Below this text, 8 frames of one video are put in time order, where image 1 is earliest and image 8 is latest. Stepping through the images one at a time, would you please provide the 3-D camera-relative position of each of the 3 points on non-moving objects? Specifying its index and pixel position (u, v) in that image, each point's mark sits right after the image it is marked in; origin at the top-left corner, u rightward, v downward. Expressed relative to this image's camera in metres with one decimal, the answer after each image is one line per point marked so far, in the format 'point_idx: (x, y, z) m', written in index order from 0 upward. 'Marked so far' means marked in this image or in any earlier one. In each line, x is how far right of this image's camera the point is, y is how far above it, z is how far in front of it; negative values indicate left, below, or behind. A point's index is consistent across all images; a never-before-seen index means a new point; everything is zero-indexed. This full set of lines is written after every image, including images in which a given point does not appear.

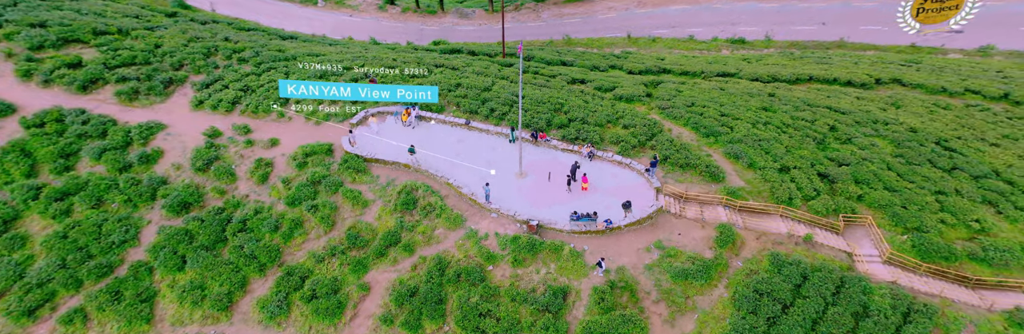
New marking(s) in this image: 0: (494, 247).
0: (-0.6, -3.4, +15.5) m
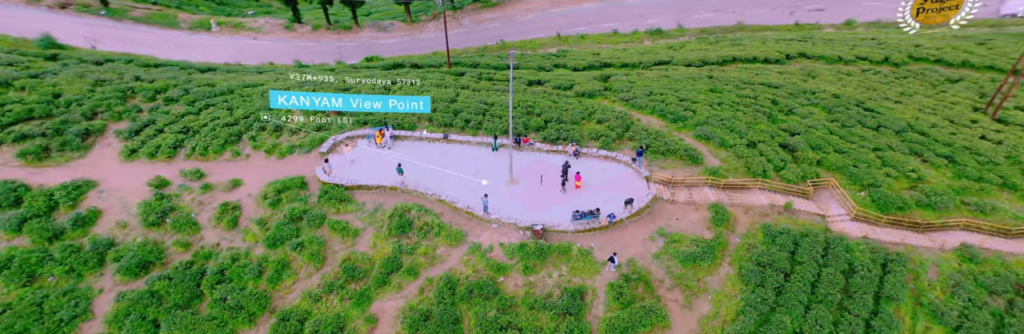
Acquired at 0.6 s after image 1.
0: (-0.4, -3.7, +14.8) m
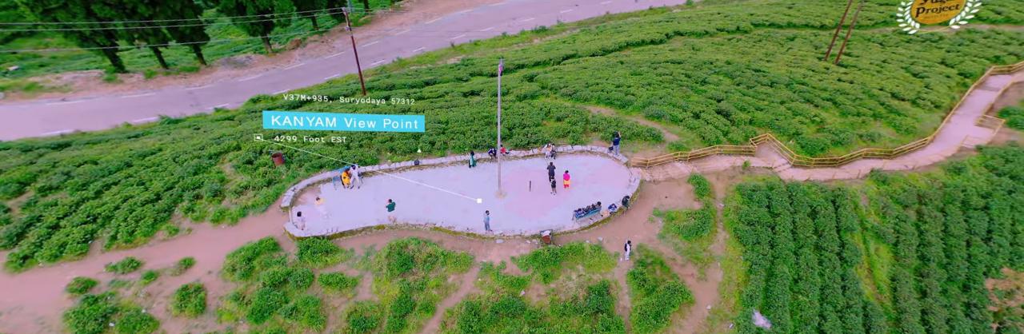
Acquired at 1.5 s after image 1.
0: (+0.2, -4.1, +14.0) m
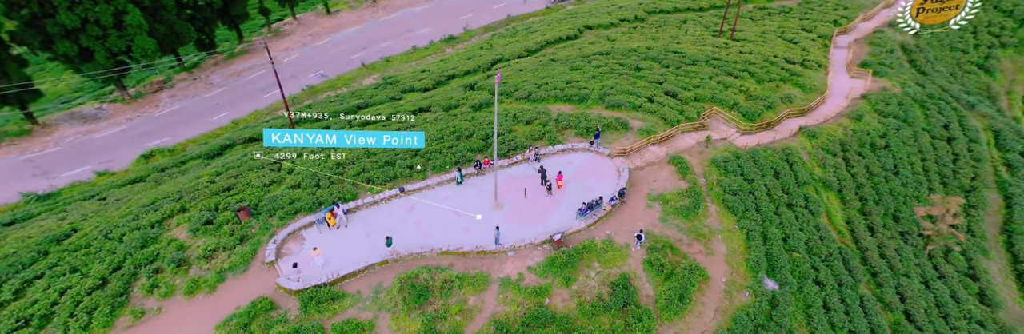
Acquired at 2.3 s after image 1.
0: (+1.0, -4.3, +13.7) m
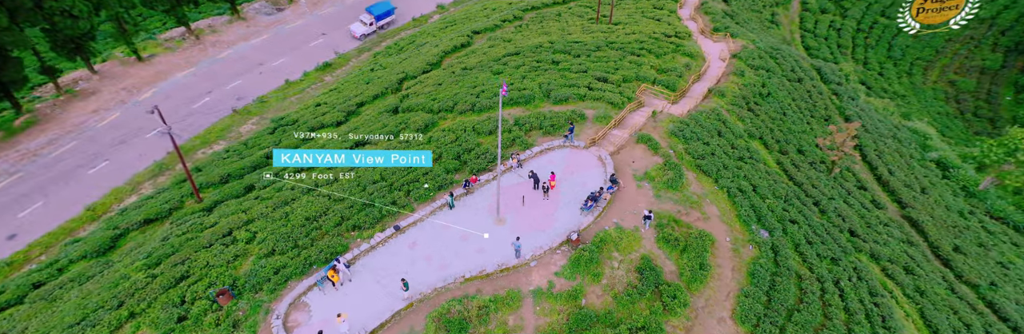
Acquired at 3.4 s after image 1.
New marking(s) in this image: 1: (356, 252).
0: (+2.1, -4.4, +13.6) m
1: (-7.0, -3.7, +16.1) m
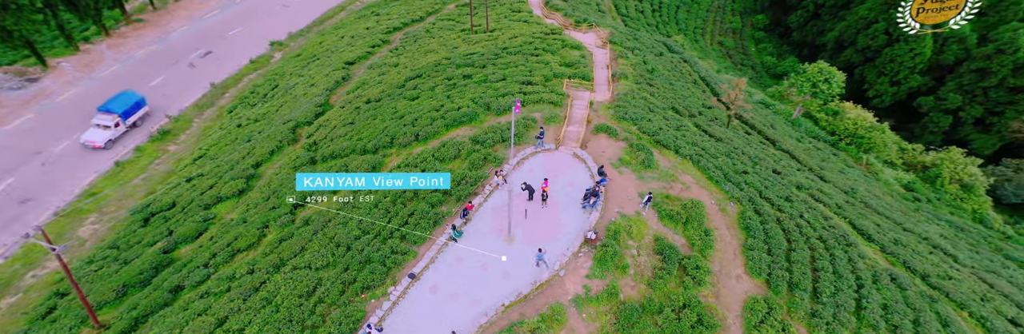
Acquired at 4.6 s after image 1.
0: (+3.5, -4.5, +13.9) m
1: (-5.8, -6.0, +14.8) m
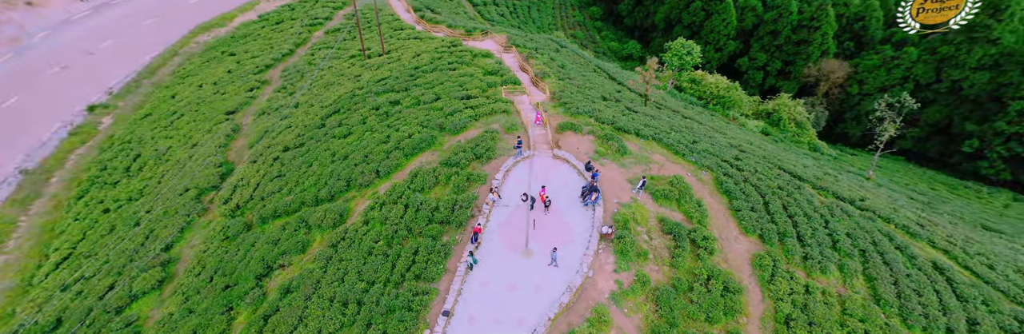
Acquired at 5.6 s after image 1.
0: (+4.8, -4.4, +14.6) m
1: (-4.1, -7.7, +14.0) m
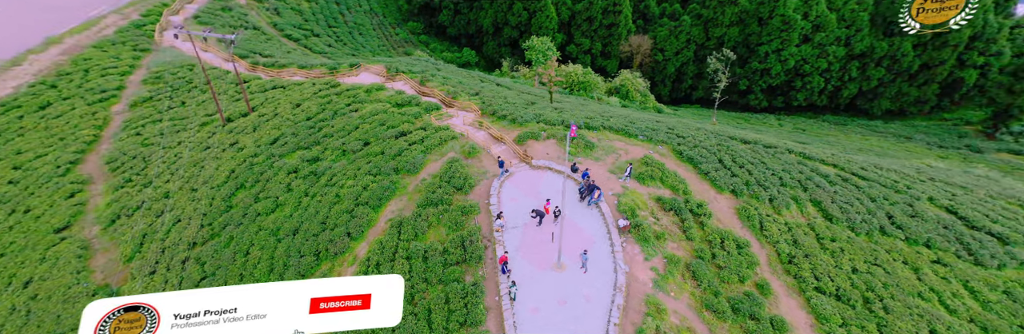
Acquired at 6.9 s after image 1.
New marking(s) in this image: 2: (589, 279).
0: (+6.7, -4.1, +16.2) m
1: (-0.8, -9.4, +13.9) m
2: (+3.5, -5.1, +16.2) m
